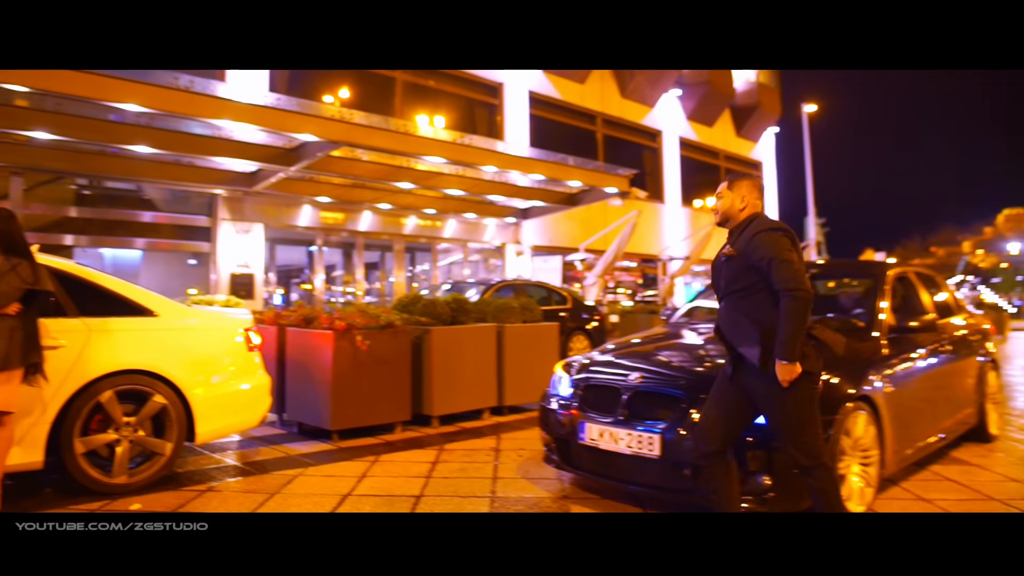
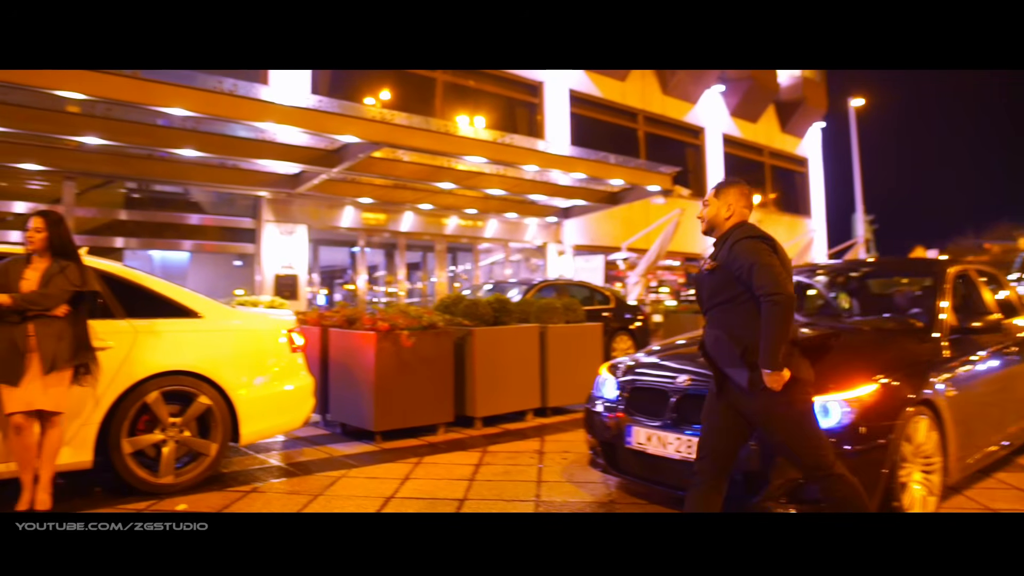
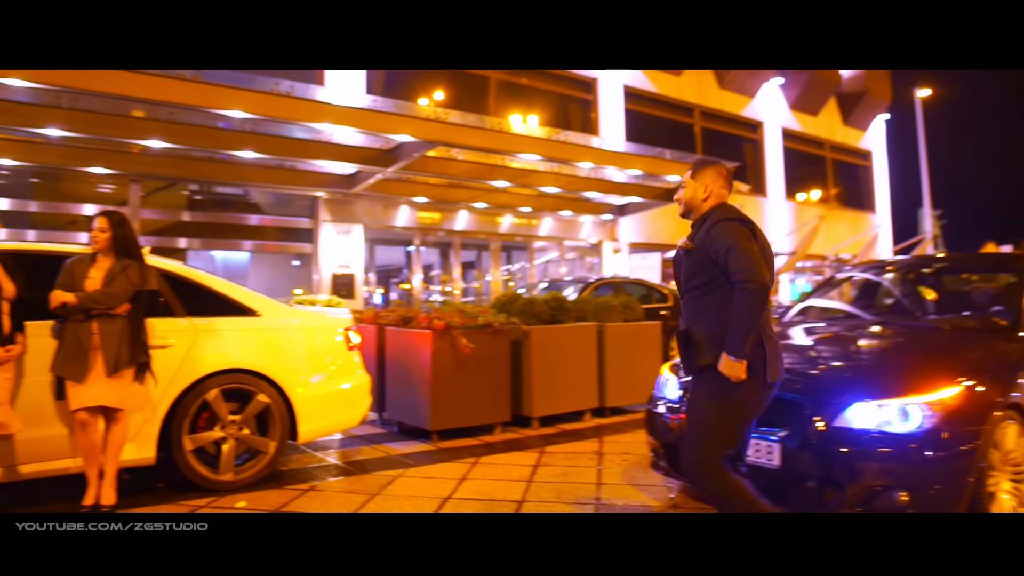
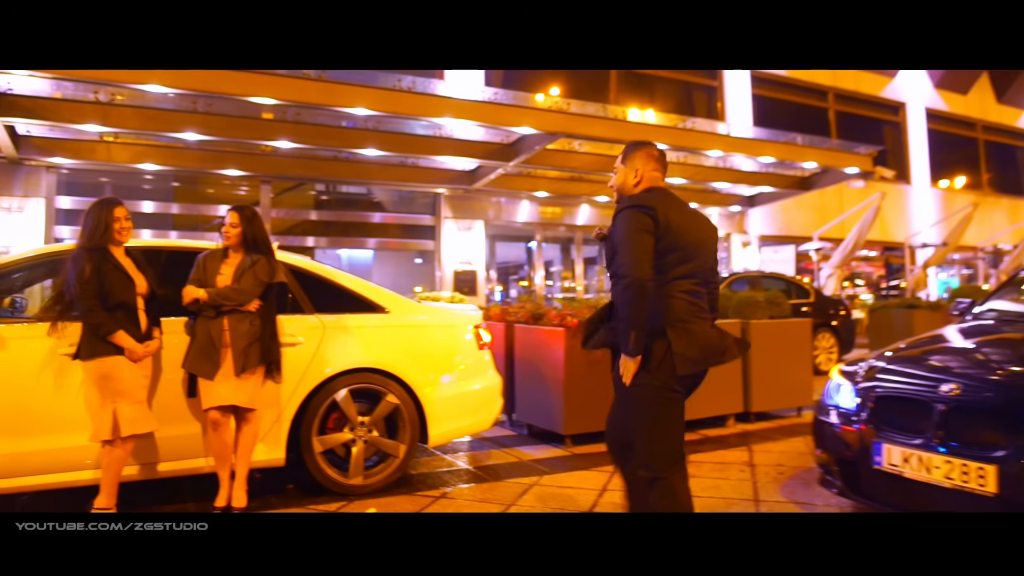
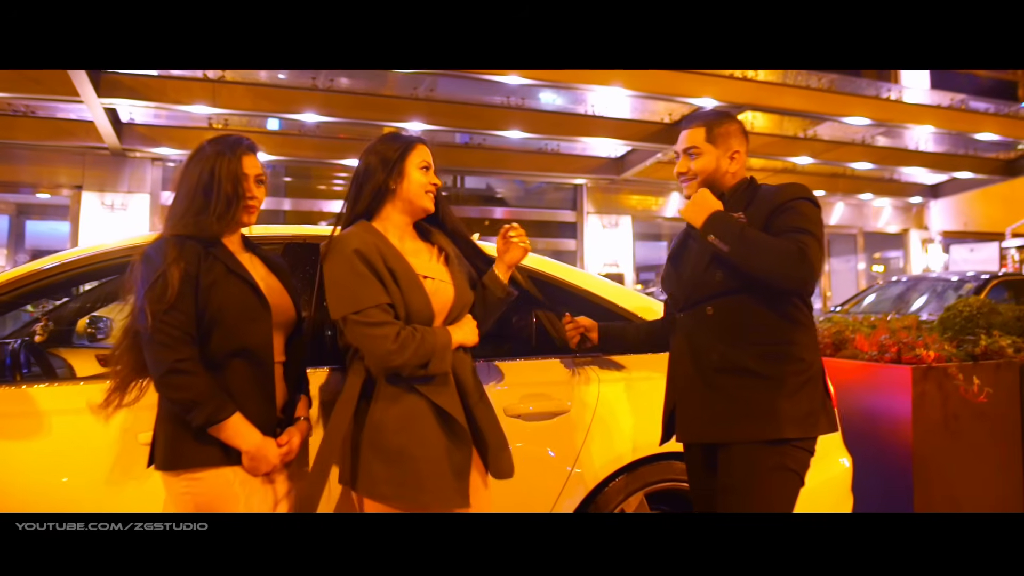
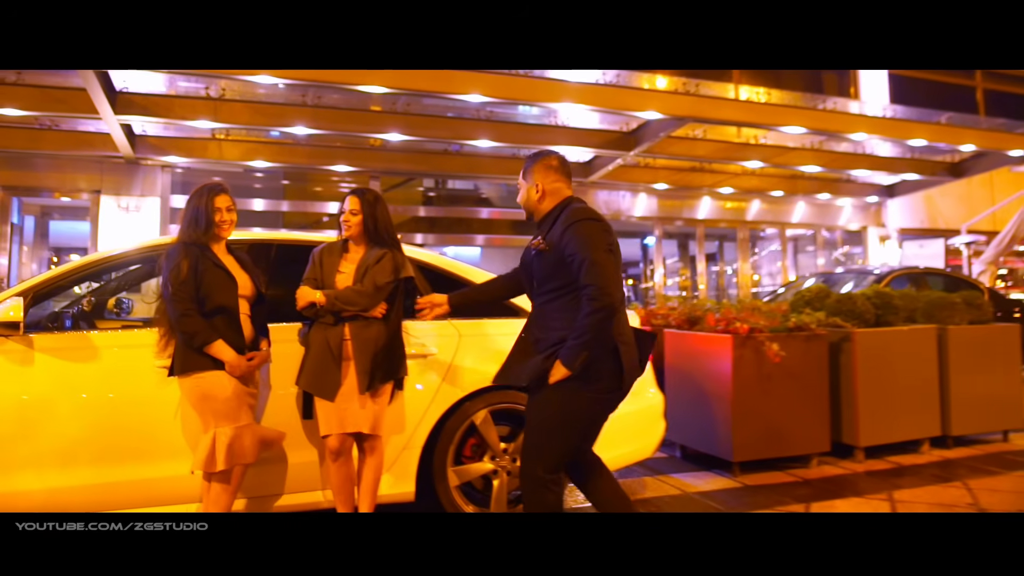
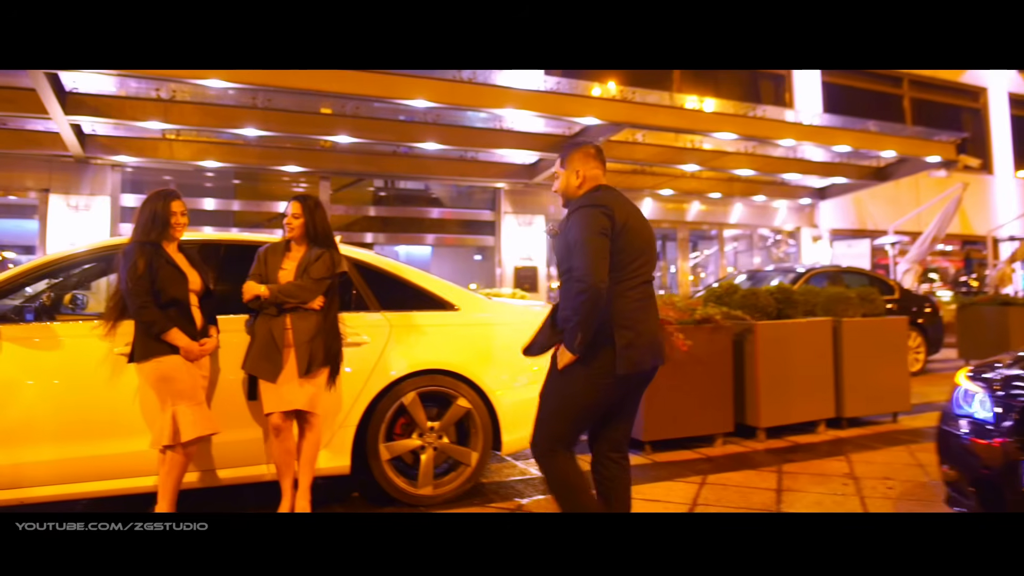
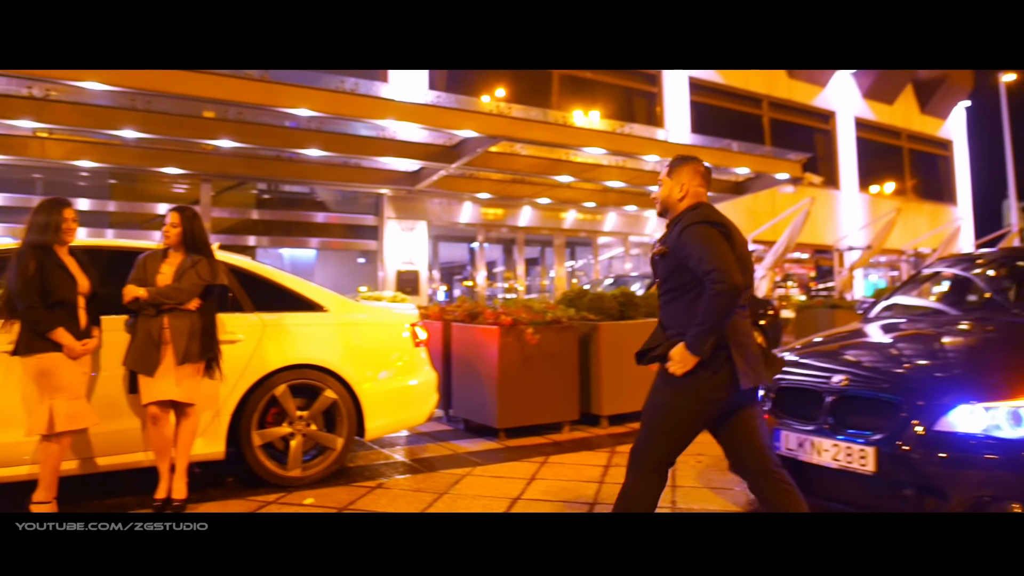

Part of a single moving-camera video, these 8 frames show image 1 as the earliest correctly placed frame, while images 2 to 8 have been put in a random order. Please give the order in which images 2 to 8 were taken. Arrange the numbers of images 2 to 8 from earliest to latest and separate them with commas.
2, 3, 8, 4, 7, 6, 5
